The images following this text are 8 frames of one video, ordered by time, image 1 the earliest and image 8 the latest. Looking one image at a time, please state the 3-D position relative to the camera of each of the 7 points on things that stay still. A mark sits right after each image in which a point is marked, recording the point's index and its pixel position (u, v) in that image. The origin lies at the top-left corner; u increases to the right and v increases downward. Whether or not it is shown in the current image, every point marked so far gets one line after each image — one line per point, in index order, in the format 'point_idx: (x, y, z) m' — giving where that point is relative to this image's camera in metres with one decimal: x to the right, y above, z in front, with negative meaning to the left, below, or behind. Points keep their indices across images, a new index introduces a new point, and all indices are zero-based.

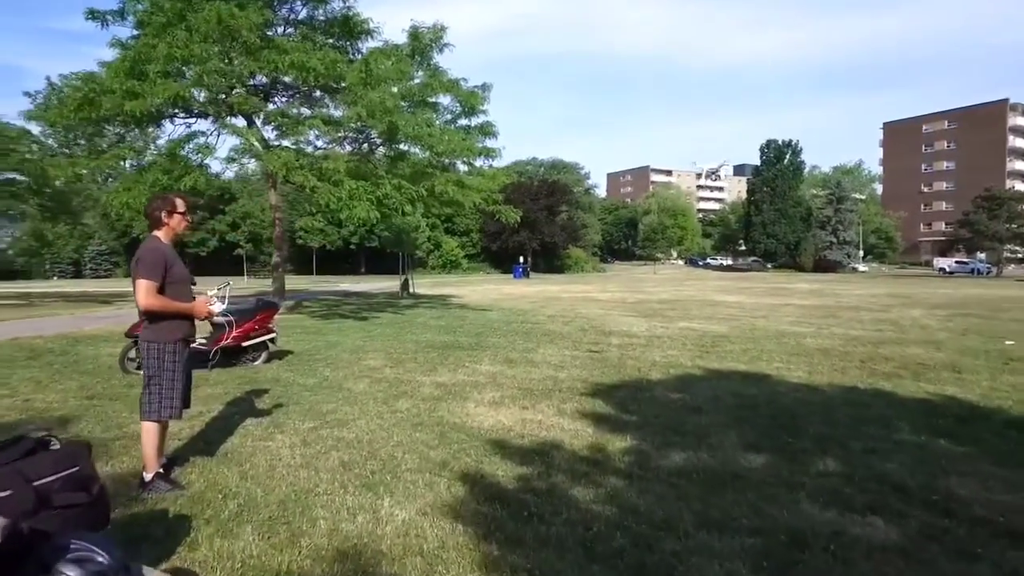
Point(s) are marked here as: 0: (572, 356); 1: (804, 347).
0: (+1.0, -1.1, +11.3) m
1: (+5.4, -1.1, +12.4) m
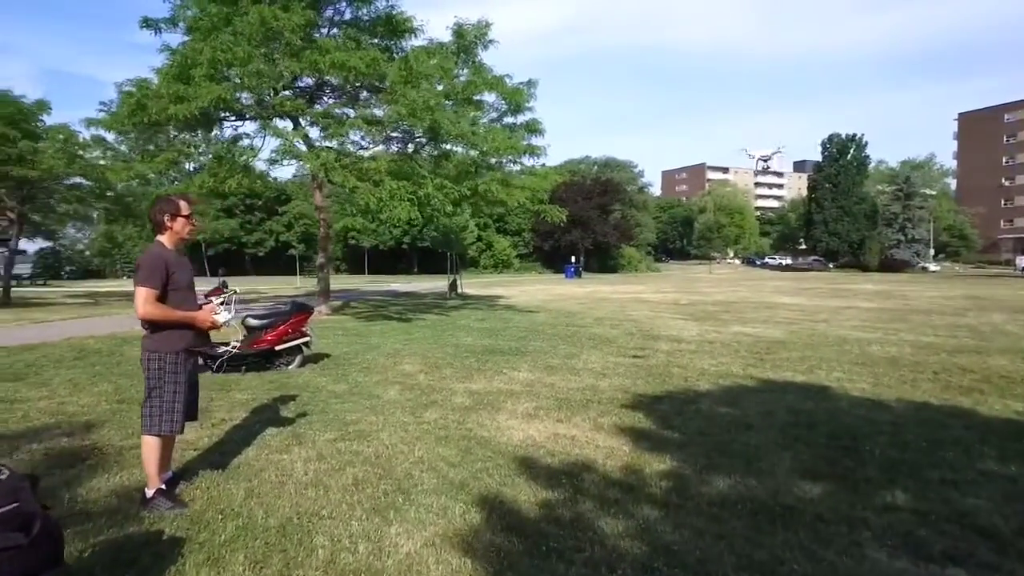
0: (+1.7, -1.2, +10.7) m
1: (+6.2, -1.2, +11.5) m
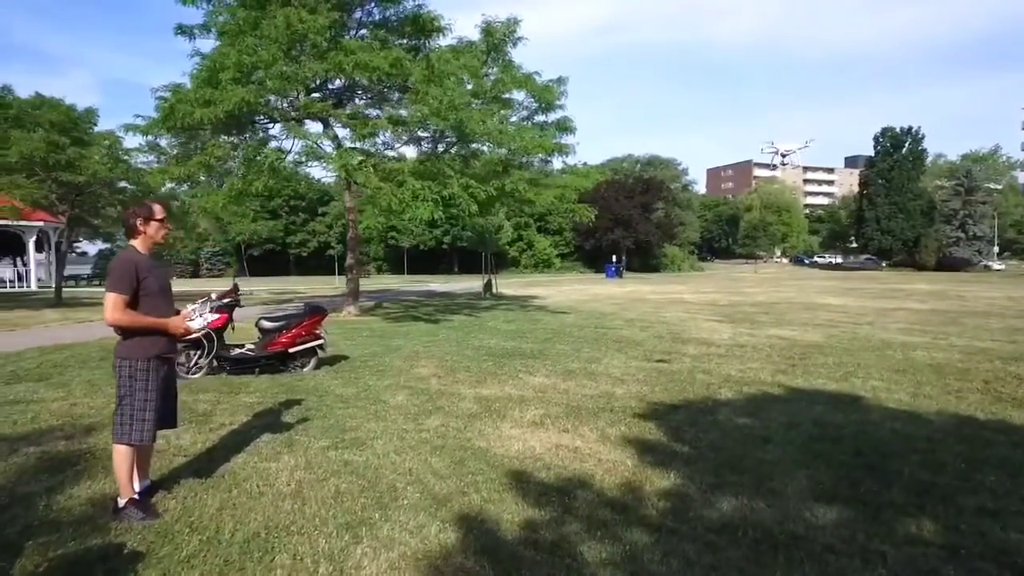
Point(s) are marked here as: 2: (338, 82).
0: (+1.9, -1.2, +10.3) m
1: (+6.5, -1.2, +10.8) m
2: (-4.2, +5.2, +17.0) m
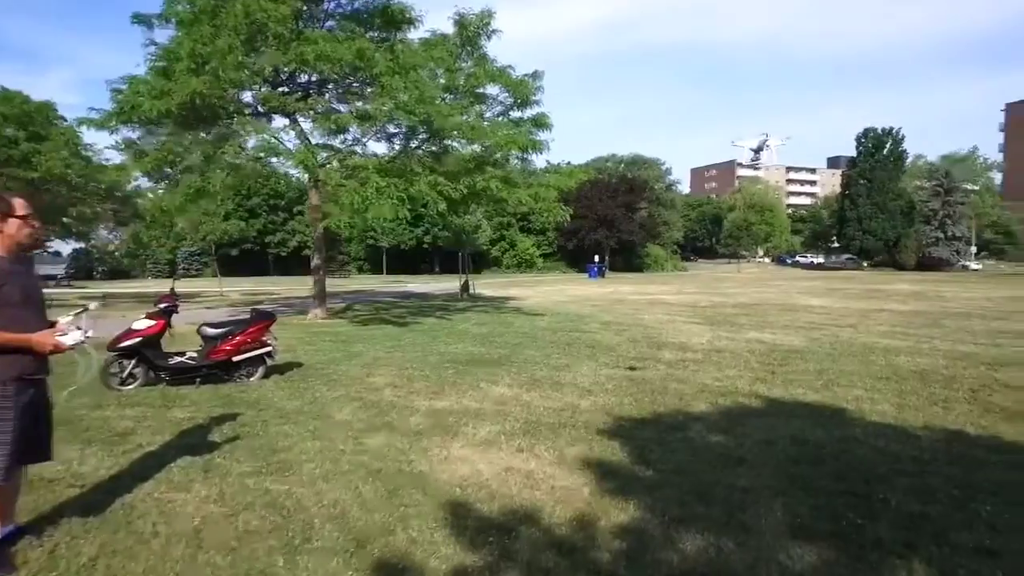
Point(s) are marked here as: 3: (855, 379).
0: (+1.4, -1.3, +9.6) m
1: (+5.9, -1.2, +10.3) m
2: (-4.9, +5.2, +16.2) m
3: (+4.8, -1.3, +9.4) m
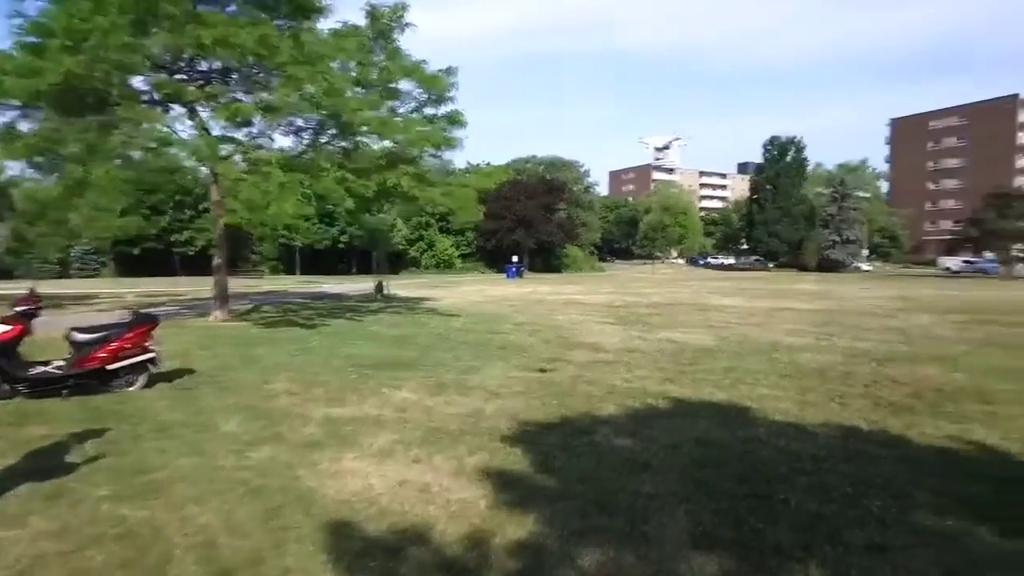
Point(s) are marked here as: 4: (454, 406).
0: (+0.1, -1.3, +9.4) m
1: (+4.5, -1.2, +10.5) m
2: (-7.0, +5.2, +15.2) m
3: (+3.5, -1.3, +9.5) m
4: (-0.7, -1.4, +7.9) m
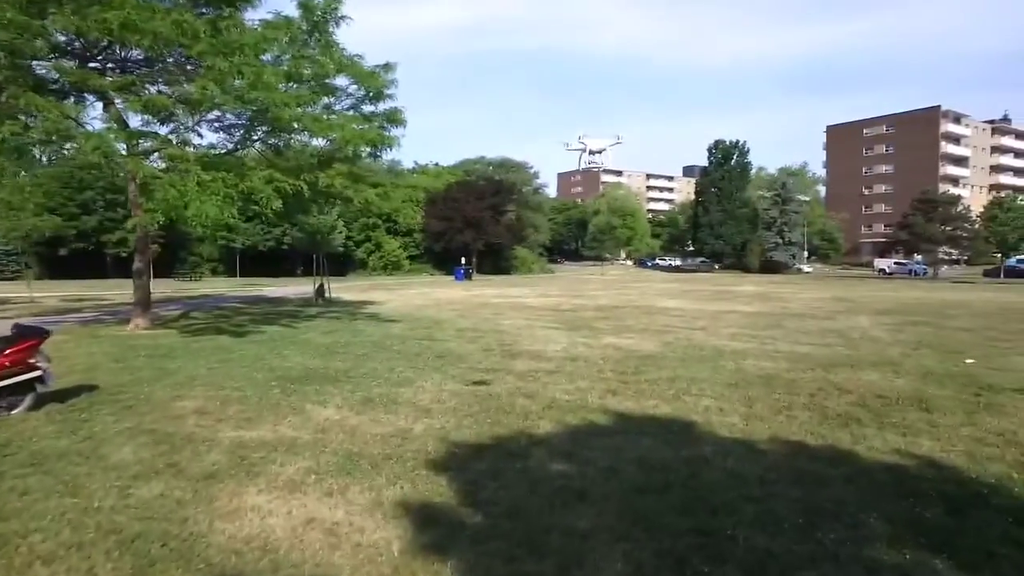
0: (-0.8, -1.4, +8.8) m
1: (+3.5, -1.3, +10.3) m
2: (-8.3, +5.1, +14.1) m
3: (+2.6, -1.4, +9.2) m
4: (-1.4, -1.5, +7.3) m
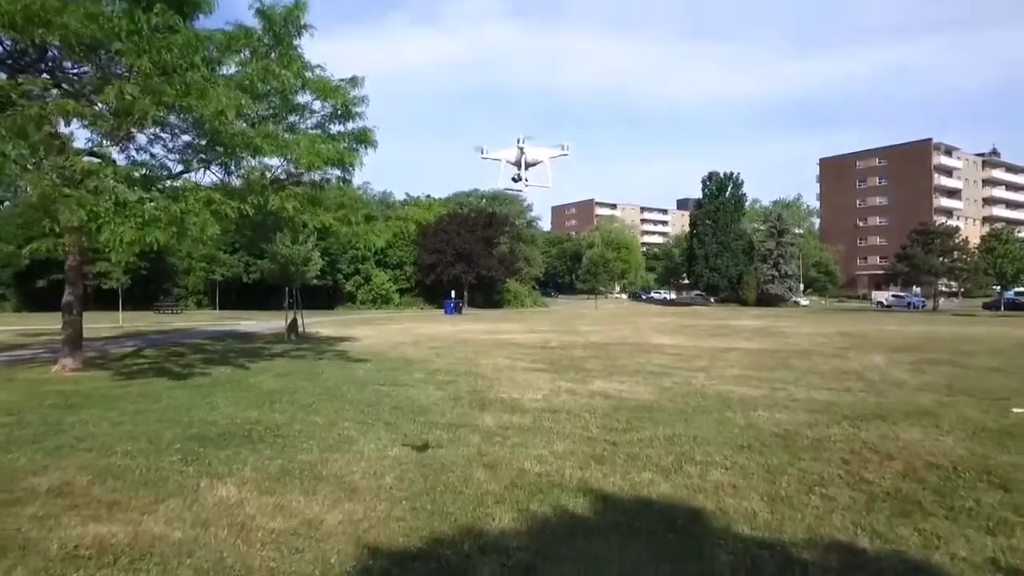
0: (-1.2, -1.8, +7.0) m
1: (+3.1, -1.8, +8.5) m
2: (-8.7, +4.4, +12.5) m
3: (+2.2, -1.8, +7.4) m
4: (-1.9, -1.8, +5.5) m
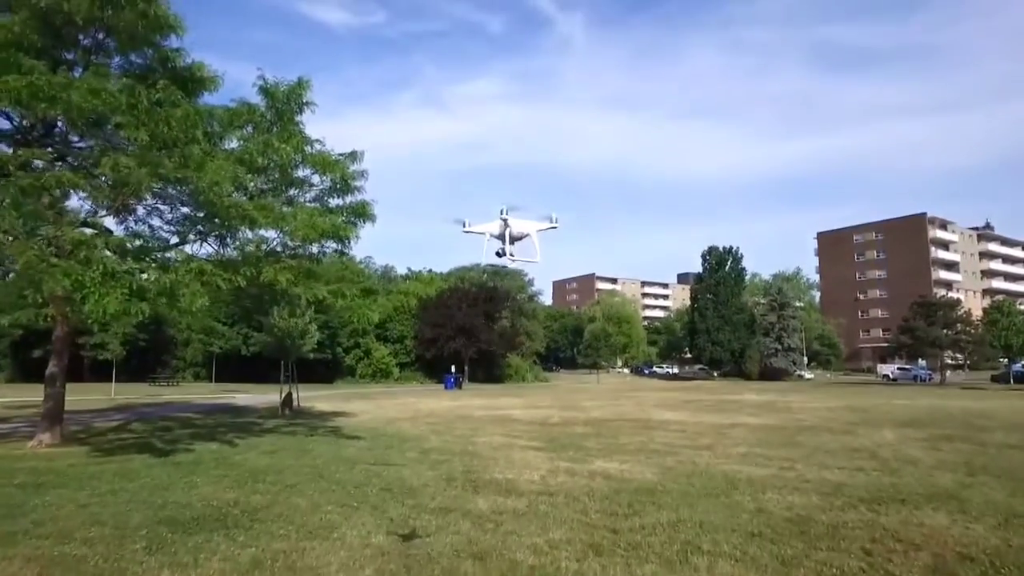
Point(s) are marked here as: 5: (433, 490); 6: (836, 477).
0: (-1.3, -2.5, +6.4) m
1: (+3.0, -2.7, +7.9) m
2: (-8.8, +2.9, +12.7) m
3: (+2.1, -2.6, +6.8) m
4: (-1.9, -2.4, +4.9) m
5: (-1.1, -2.9, +9.6) m
6: (+5.4, -3.1, +11.1) m
